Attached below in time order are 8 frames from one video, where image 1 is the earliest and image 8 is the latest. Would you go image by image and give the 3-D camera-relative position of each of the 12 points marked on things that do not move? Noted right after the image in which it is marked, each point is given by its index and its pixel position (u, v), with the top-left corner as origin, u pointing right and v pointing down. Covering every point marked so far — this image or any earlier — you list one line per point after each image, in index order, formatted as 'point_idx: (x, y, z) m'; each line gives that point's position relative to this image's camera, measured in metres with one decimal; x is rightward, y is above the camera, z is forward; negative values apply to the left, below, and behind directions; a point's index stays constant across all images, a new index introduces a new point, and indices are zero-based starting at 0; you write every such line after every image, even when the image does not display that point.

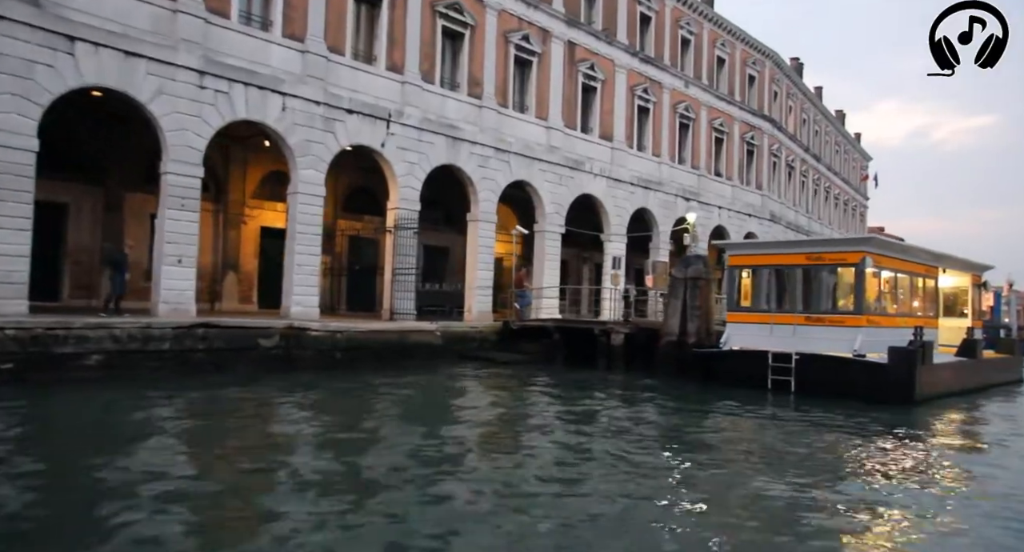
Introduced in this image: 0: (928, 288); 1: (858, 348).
0: (+9.4, -0.3, +16.4) m
1: (+6.2, -1.3, +13.1) m
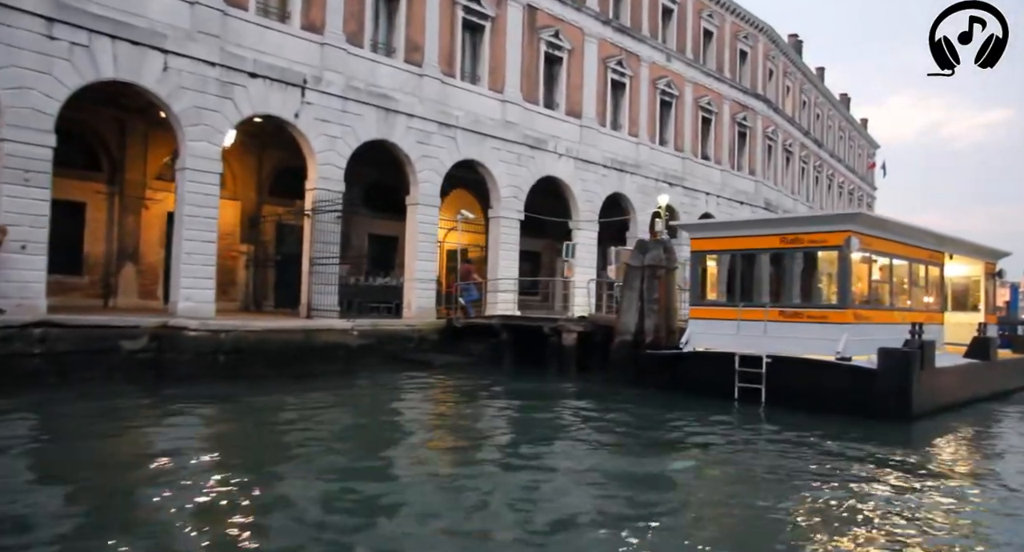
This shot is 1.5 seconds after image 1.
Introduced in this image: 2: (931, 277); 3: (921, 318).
0: (+8.1, 0.0, +14.0) m
1: (+4.9, -1.1, +10.7) m
2: (+8.0, 0.0, +13.9) m
3: (+7.5, -0.8, +13.4) m
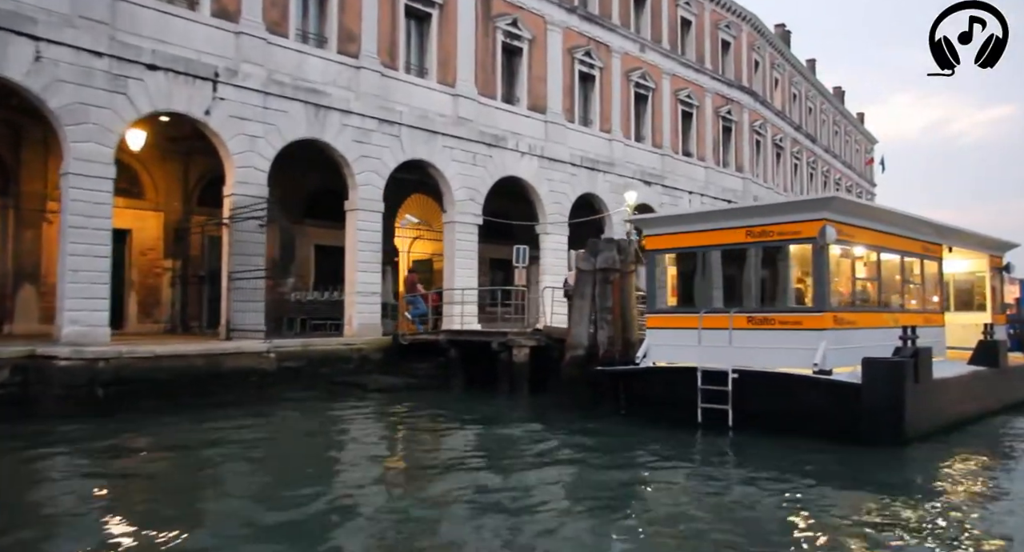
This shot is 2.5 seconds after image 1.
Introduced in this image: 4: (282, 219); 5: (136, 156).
0: (+7.0, 0.0, +12.2) m
1: (+3.8, -1.1, +8.9) m
2: (+7.0, +0.1, +12.2) m
3: (+6.5, -0.7, +11.6) m
4: (-5.5, +1.4, +17.7) m
5: (-7.8, +2.5, +15.1) m
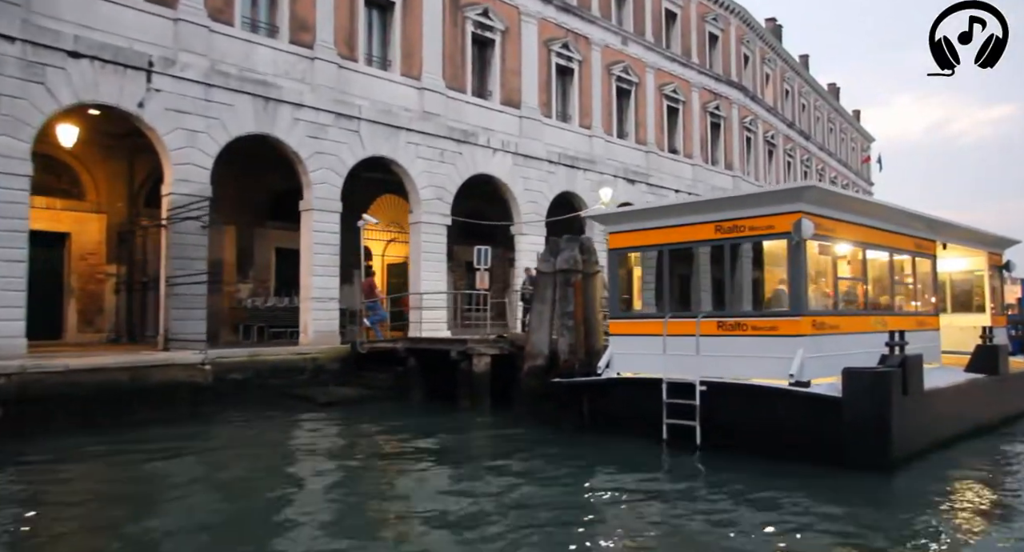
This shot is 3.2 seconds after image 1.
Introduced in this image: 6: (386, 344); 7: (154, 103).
0: (+6.3, +0.1, +11.2) m
1: (+3.1, -1.1, +7.9) m
2: (+6.3, +0.1, +11.2) m
3: (+5.8, -0.7, +10.6) m
4: (-6.1, +1.3, +16.8) m
5: (-8.5, +2.4, +14.2) m
6: (-2.4, -1.3, +13.9) m
7: (-6.0, +2.9, +12.2) m
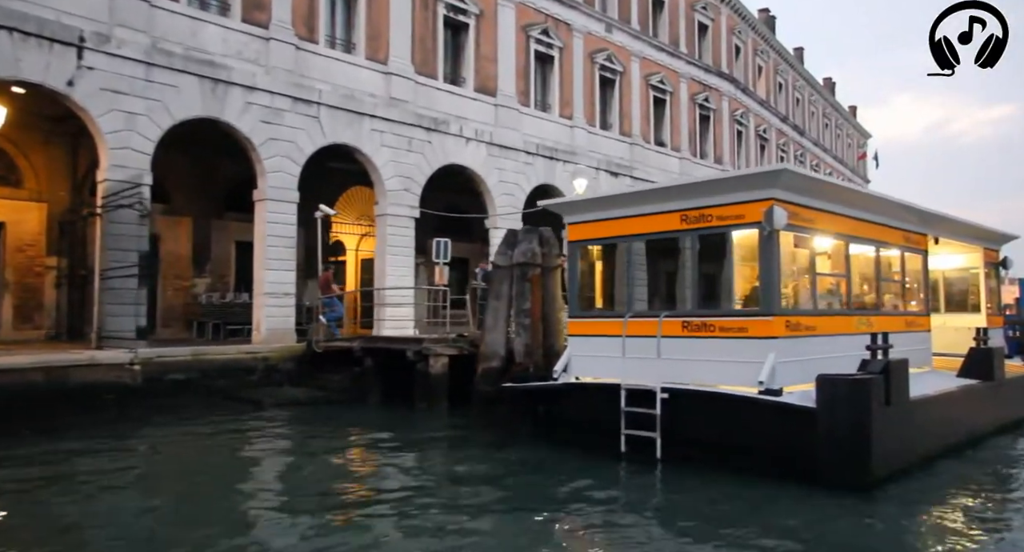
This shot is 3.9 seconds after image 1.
0: (+5.7, +0.1, +10.4) m
1: (+2.5, -1.0, +7.1) m
2: (+5.6, +0.1, +10.3) m
3: (+5.2, -0.7, +9.8) m
4: (-6.8, +1.4, +15.9) m
5: (-9.2, +2.5, +13.3) m
6: (-3.1, -1.2, +13.0) m
7: (-6.7, +3.0, +11.3) m
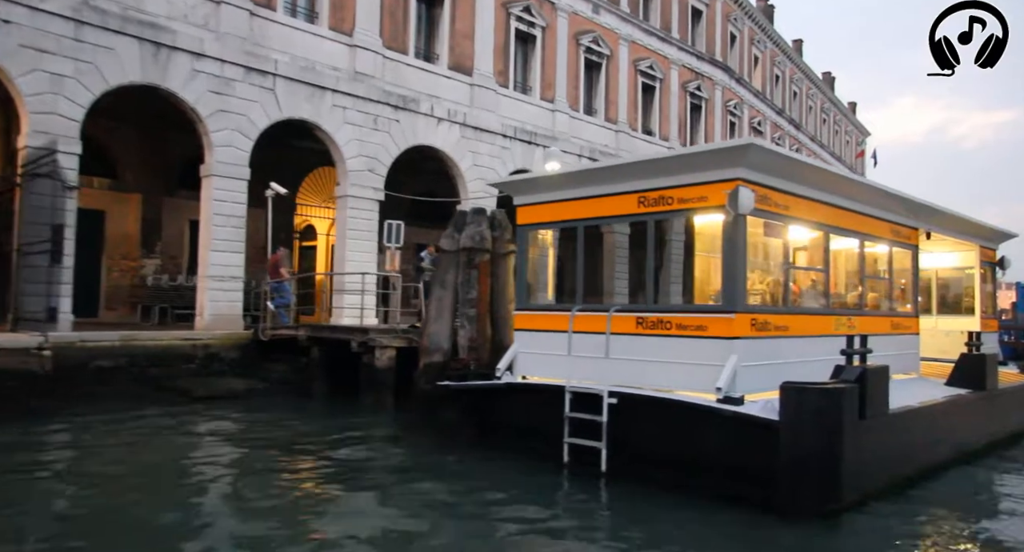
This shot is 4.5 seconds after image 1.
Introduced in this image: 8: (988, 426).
0: (+5.1, +0.1, +9.5) m
1: (+1.8, -0.9, +6.2) m
2: (+5.0, +0.1, +9.4) m
3: (+4.5, -0.6, +8.9) m
4: (-7.4, +1.8, +14.9) m
5: (-9.8, +2.9, +12.3) m
6: (-3.7, -0.9, +12.1) m
7: (-7.2, +3.4, +10.4) m
8: (+5.9, -1.8, +8.9) m
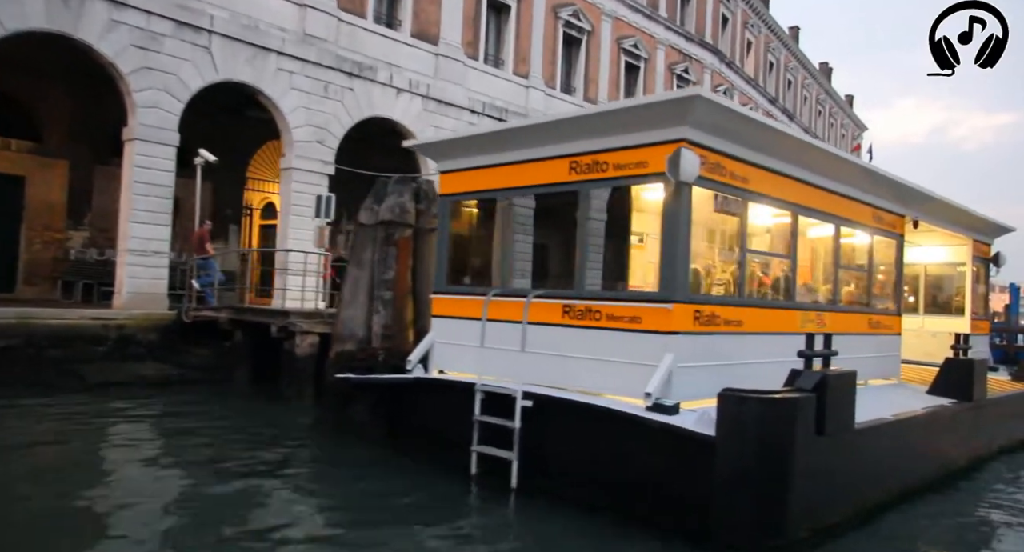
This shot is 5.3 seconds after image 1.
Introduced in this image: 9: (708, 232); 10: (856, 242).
0: (+4.3, +0.2, +8.4) m
1: (+1.0, -0.8, +5.1) m
2: (+4.2, +0.2, +8.3) m
3: (+3.7, -0.5, +7.8) m
4: (-8.2, +2.3, +13.8) m
5: (-10.5, +3.5, +11.1) m
6: (-4.6, -0.6, +11.0) m
7: (-7.9, +3.8, +9.2) m
8: (+5.0, -1.8, +7.9) m
9: (+1.5, +0.3, +5.6) m
10: (+3.7, +0.4, +7.8) m
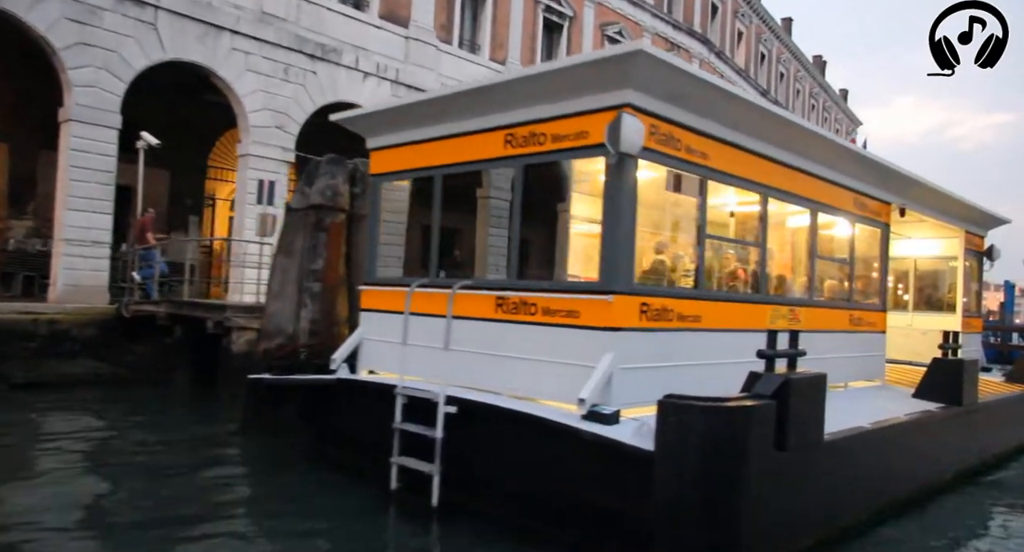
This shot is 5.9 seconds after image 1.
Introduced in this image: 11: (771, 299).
0: (+3.7, +0.3, +7.7) m
1: (+0.5, -0.7, +4.4) m
2: (+3.7, +0.3, +7.6) m
3: (+3.2, -0.4, +7.1) m
4: (-8.7, +2.4, +13.0) m
5: (-11.0, +3.6, +10.3) m
6: (-5.1, -0.4, +10.2) m
7: (-8.5, +3.9, +8.4) m
8: (+4.5, -1.7, +7.2) m
9: (+1.0, +0.4, +4.9) m
10: (+3.2, +0.5, +7.1) m
11: (+2.2, -0.2, +6.0) m
